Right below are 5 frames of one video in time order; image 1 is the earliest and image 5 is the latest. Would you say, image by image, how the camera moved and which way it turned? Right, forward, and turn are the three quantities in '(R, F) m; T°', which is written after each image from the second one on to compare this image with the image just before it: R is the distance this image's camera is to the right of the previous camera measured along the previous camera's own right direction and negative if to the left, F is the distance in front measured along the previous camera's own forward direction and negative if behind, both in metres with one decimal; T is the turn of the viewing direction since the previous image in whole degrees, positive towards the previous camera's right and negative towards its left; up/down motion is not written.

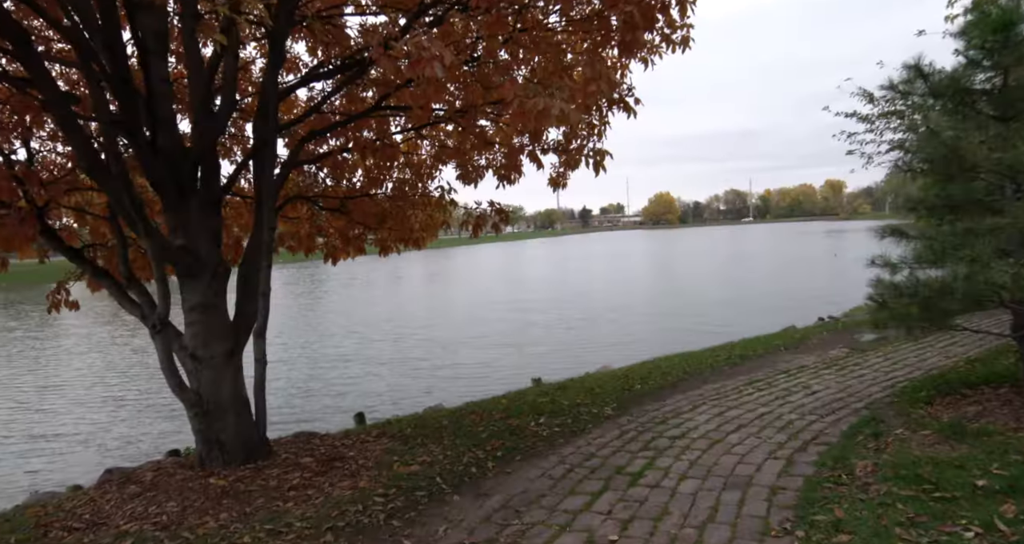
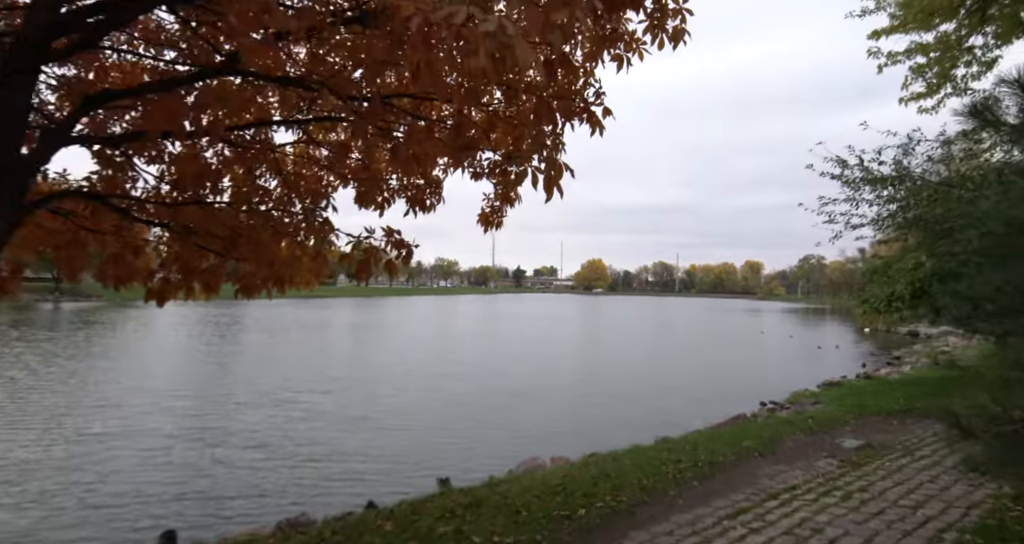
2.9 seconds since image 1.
(+0.2, +2.0) m; +7°
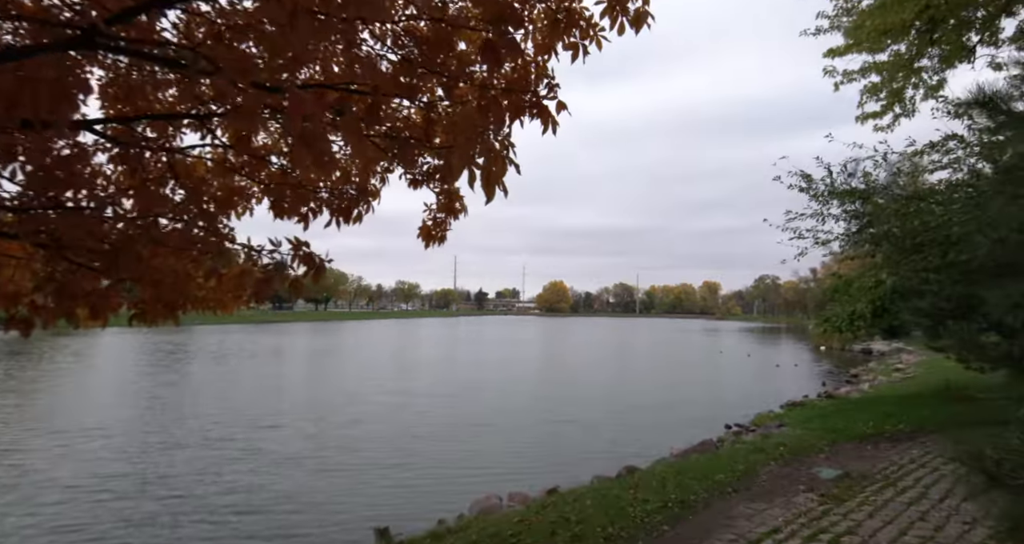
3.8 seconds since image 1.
(+0.1, +0.7) m; +4°
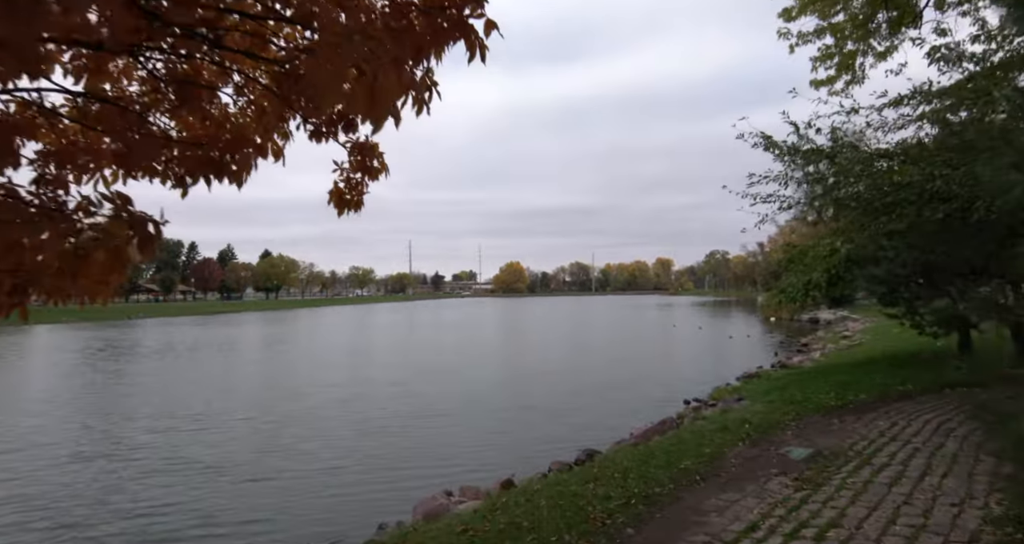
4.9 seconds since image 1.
(+0.2, +0.8) m; +4°
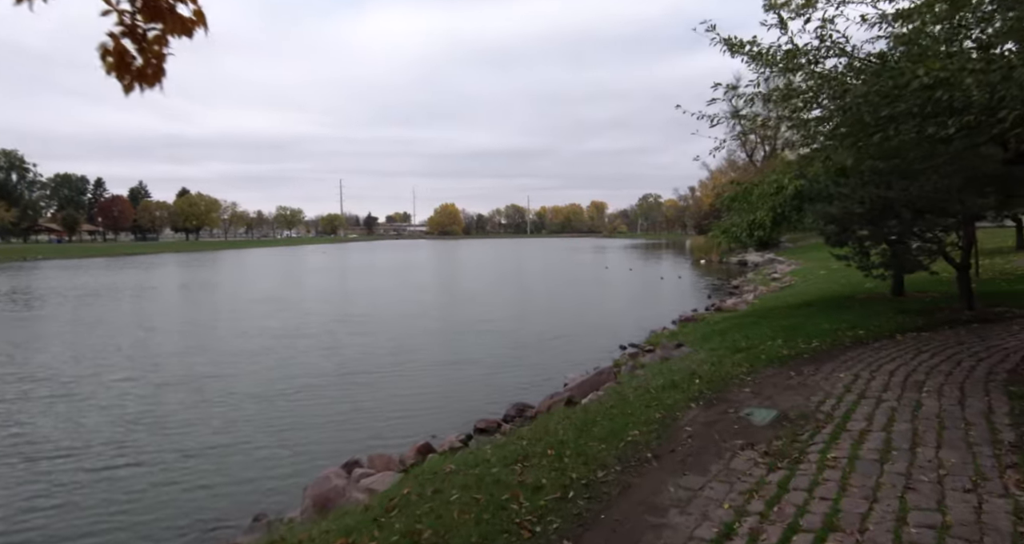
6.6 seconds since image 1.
(+0.2, +1.4) m; +6°
